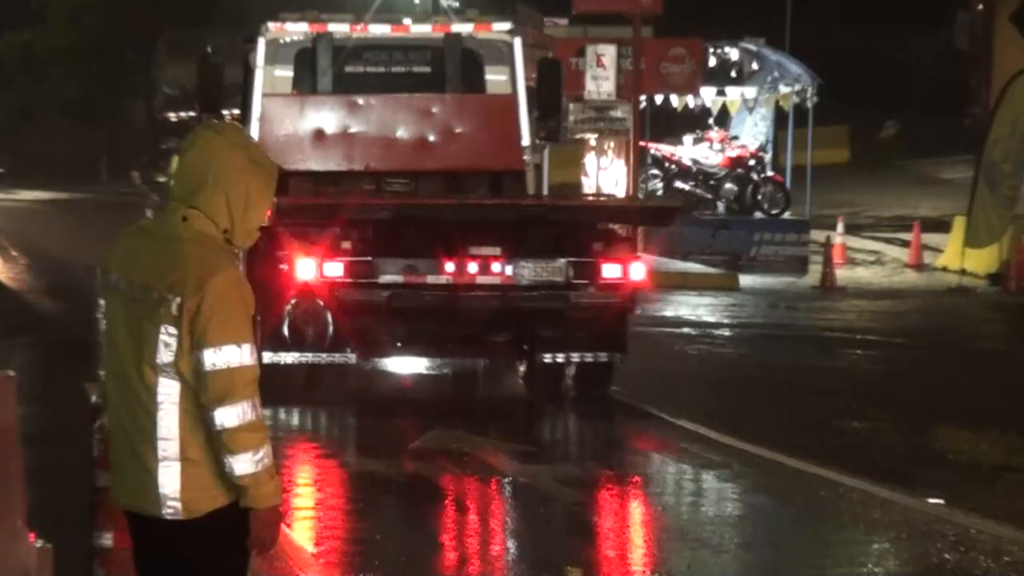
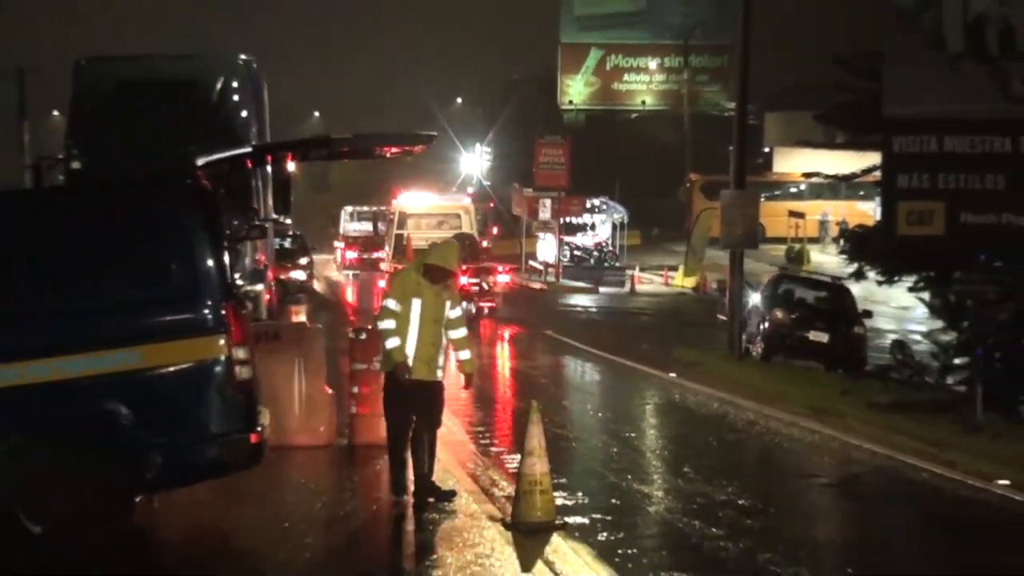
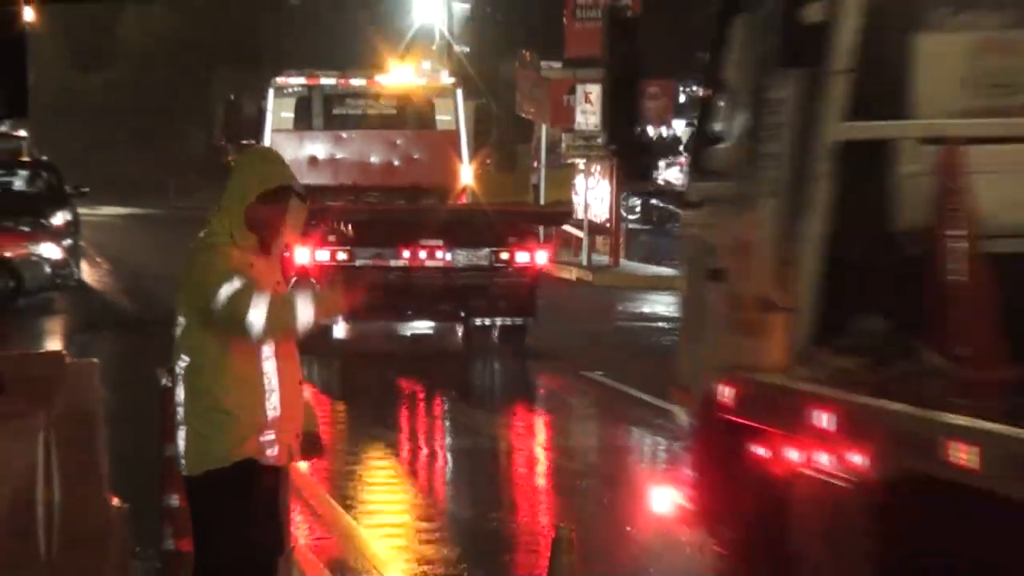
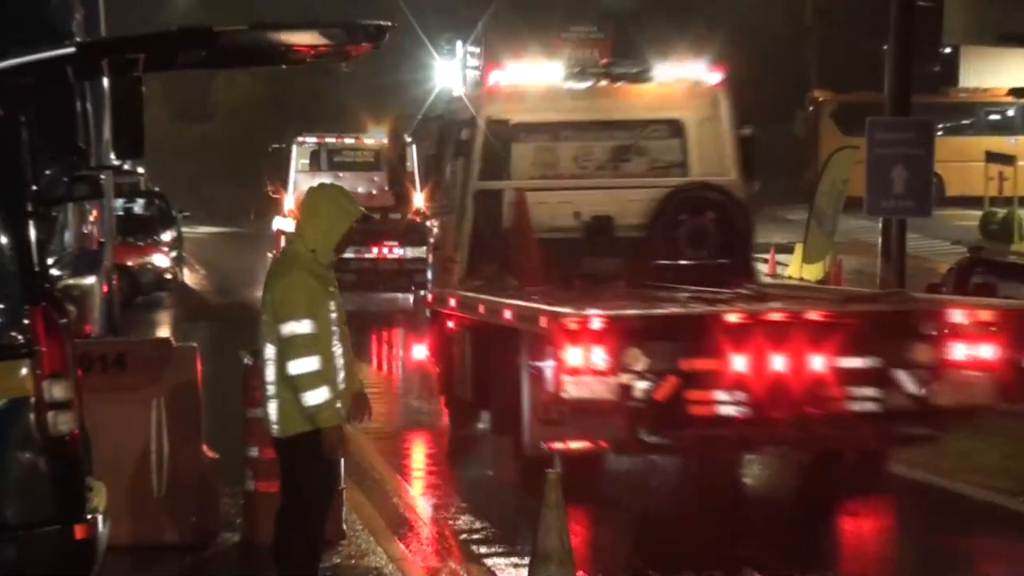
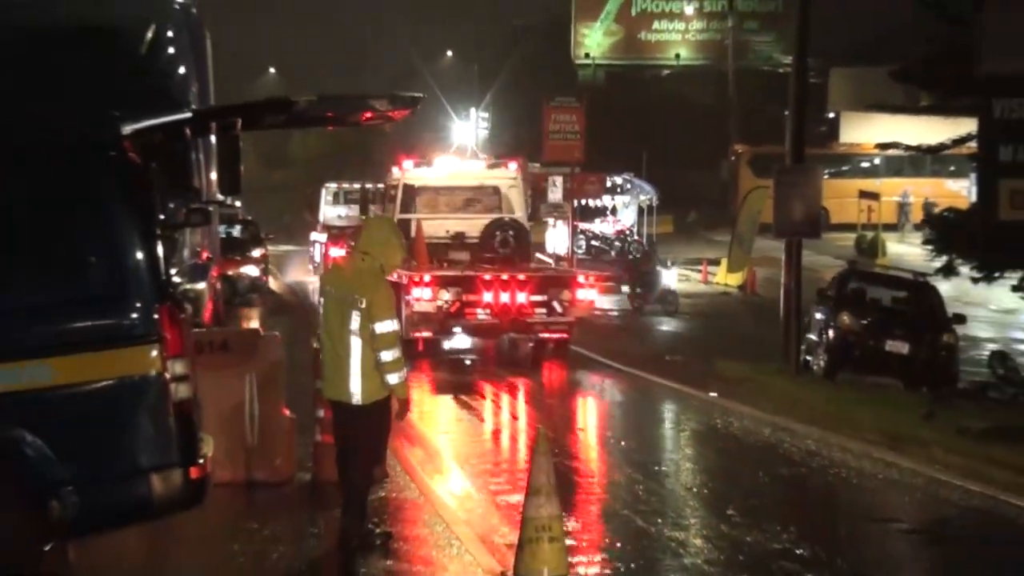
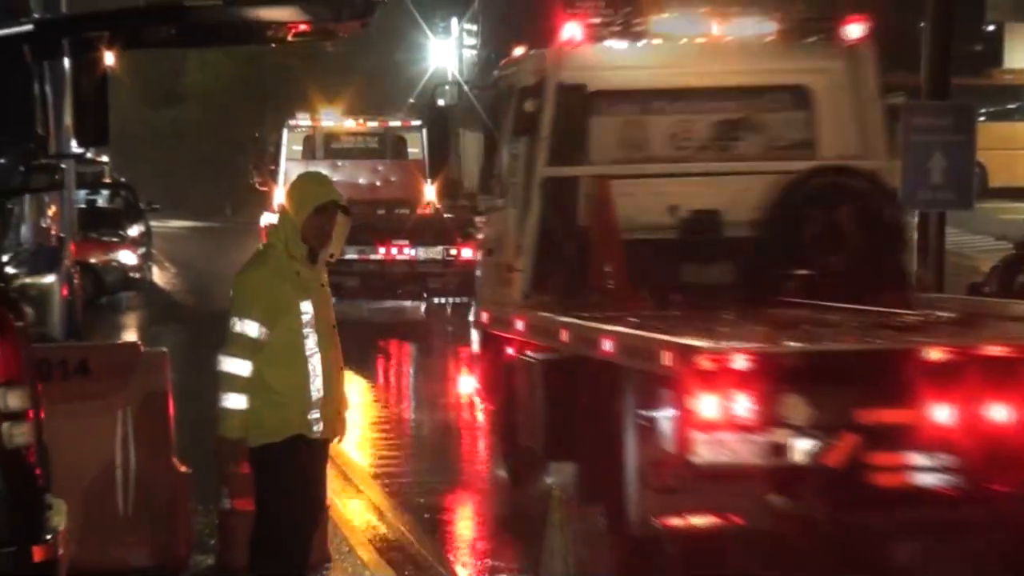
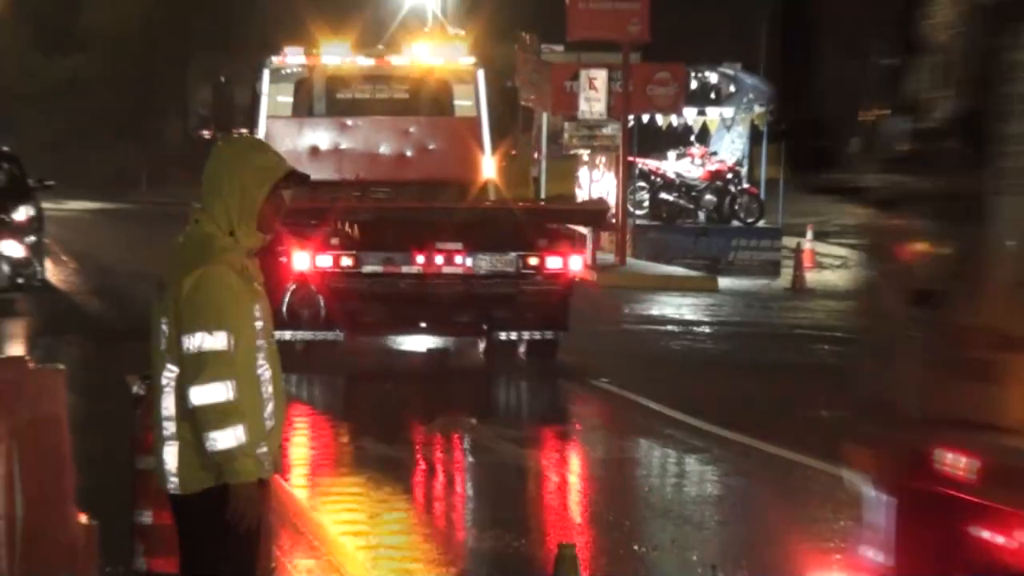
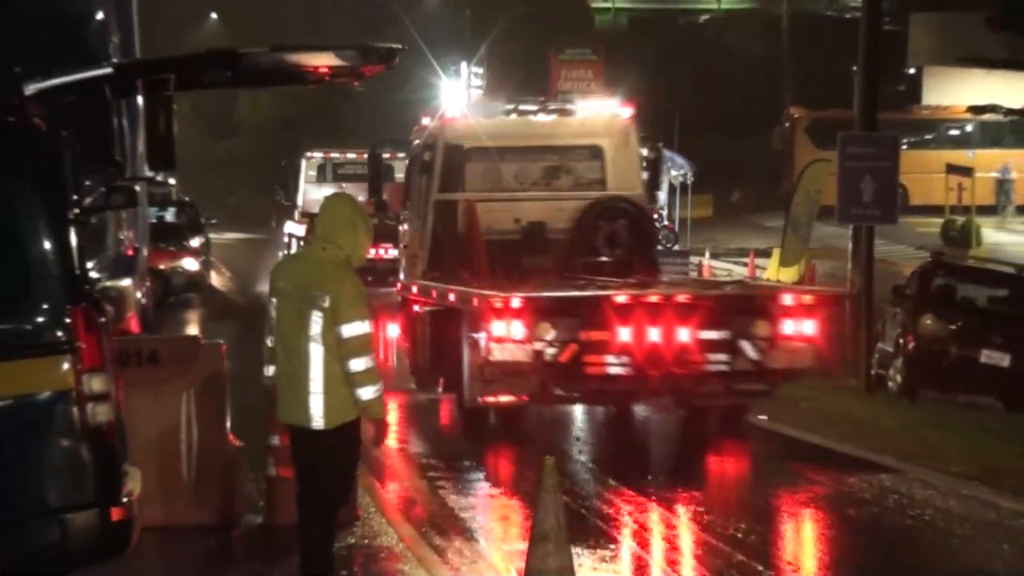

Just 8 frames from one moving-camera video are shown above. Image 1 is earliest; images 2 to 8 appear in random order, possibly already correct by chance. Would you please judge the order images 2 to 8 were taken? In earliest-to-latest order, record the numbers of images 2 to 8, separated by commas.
7, 3, 6, 4, 8, 5, 2
